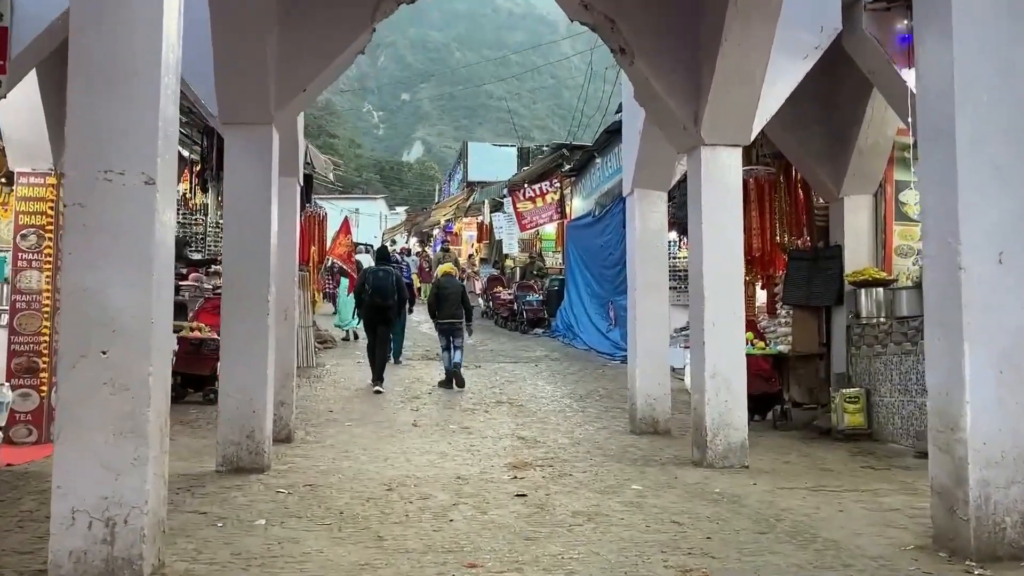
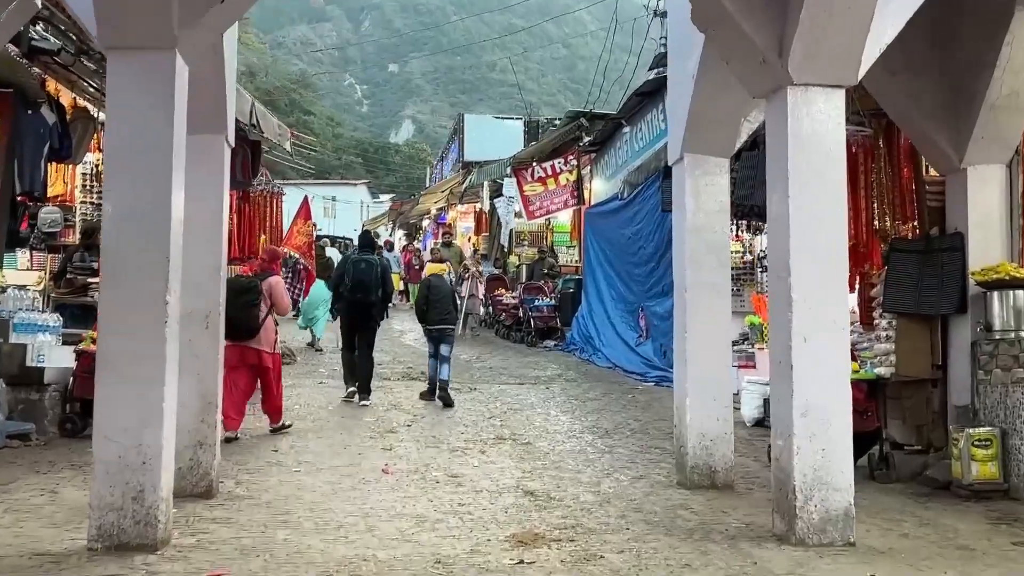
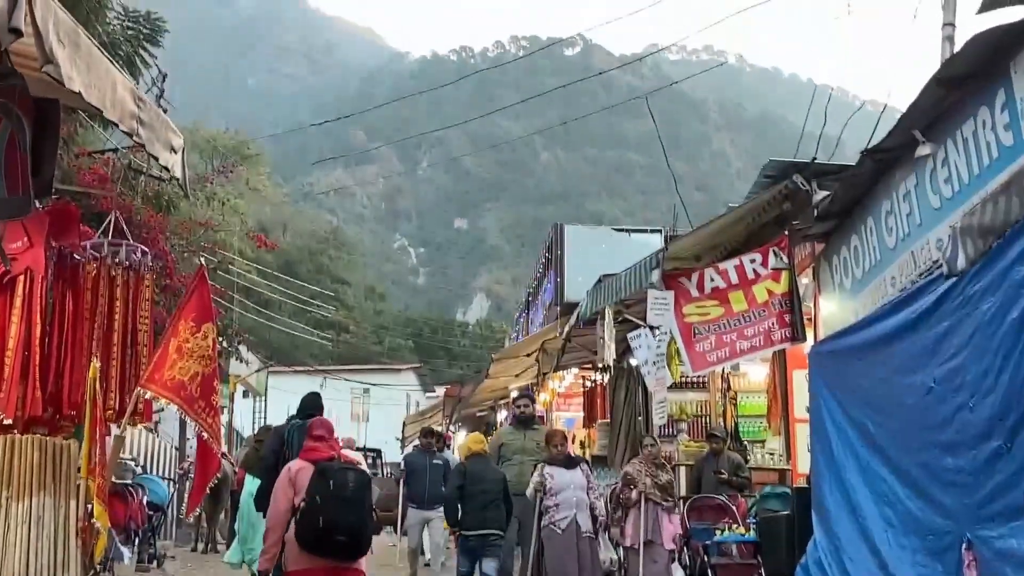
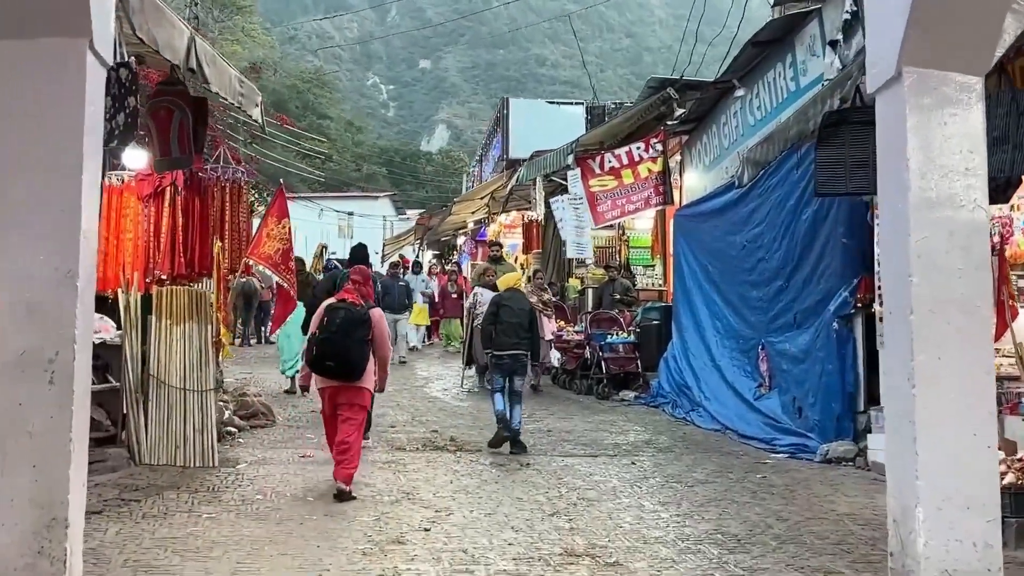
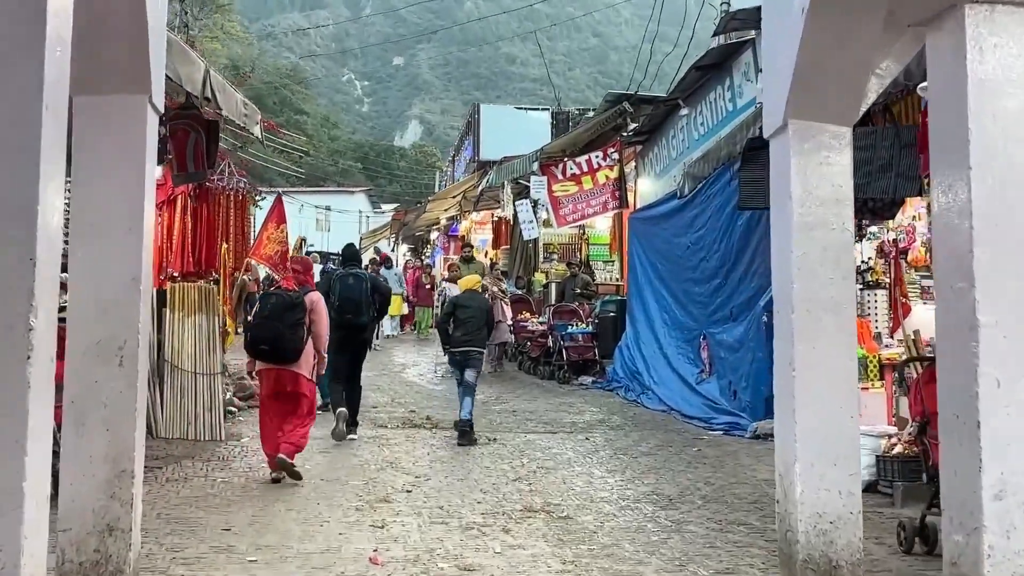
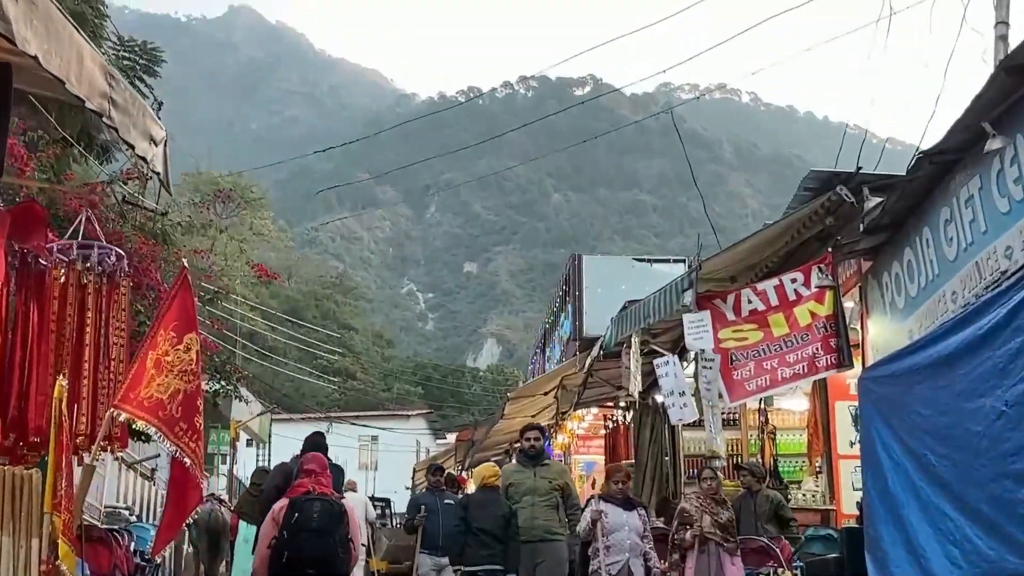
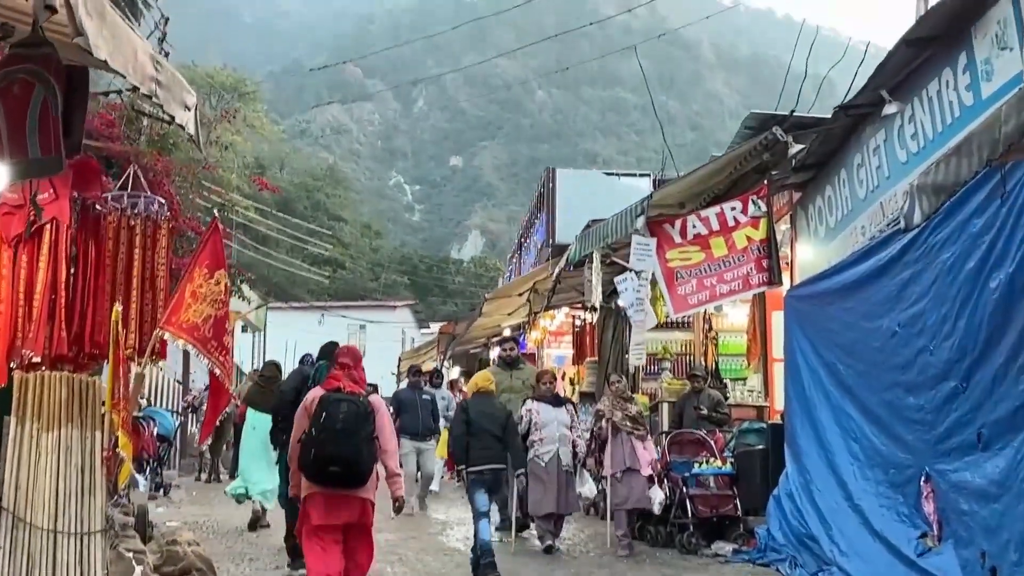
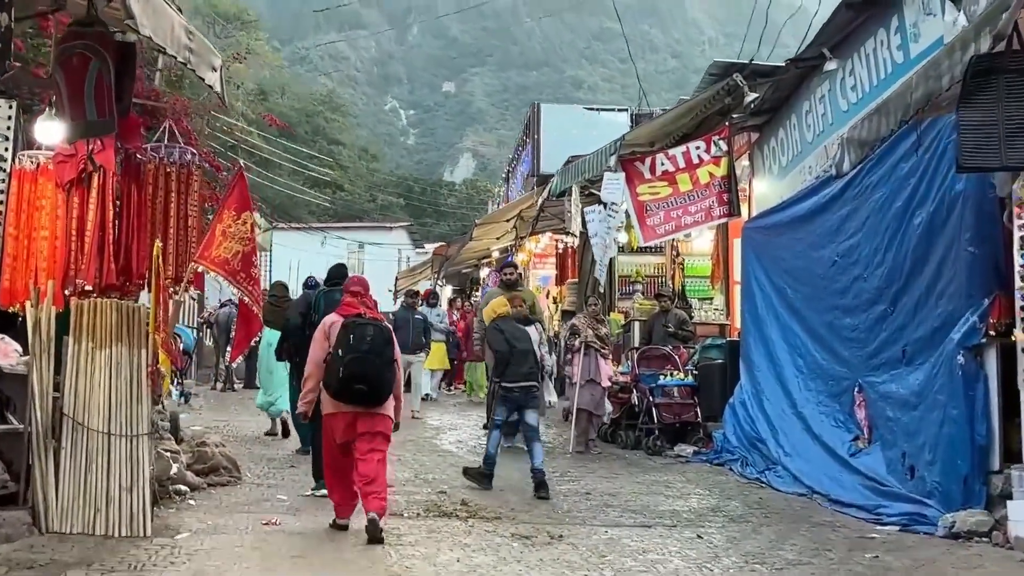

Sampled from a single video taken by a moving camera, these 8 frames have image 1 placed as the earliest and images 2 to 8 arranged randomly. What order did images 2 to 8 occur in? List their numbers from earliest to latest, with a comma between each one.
2, 5, 4, 8, 7, 3, 6
